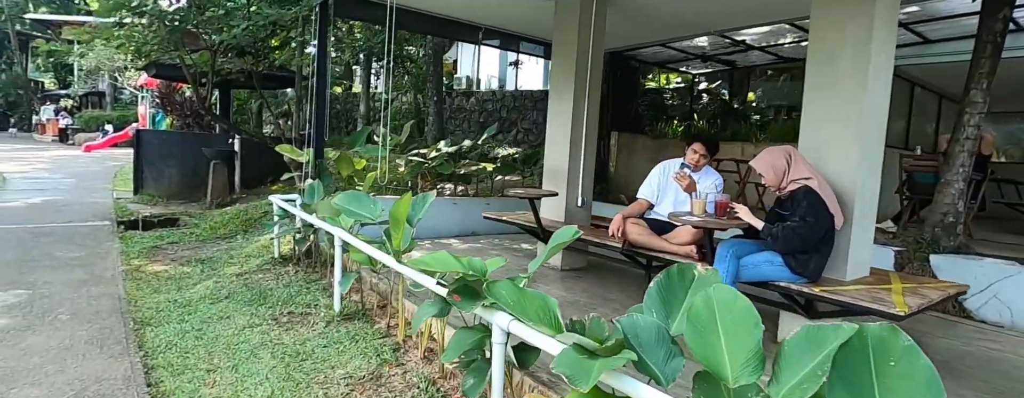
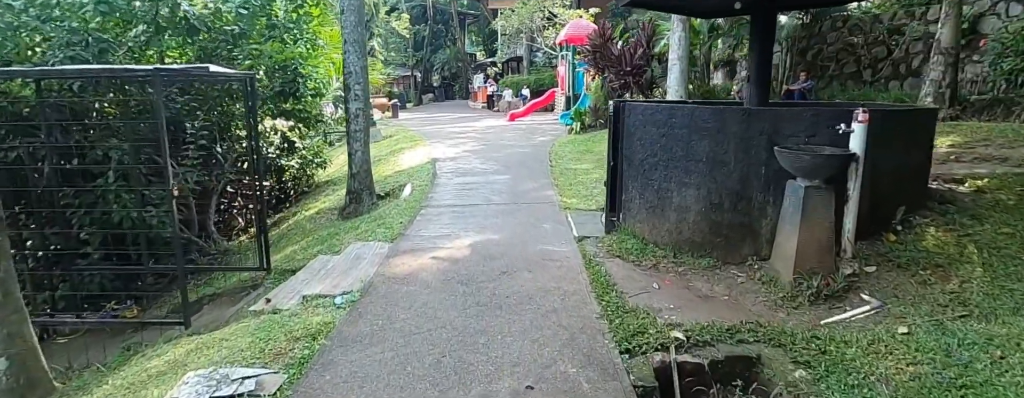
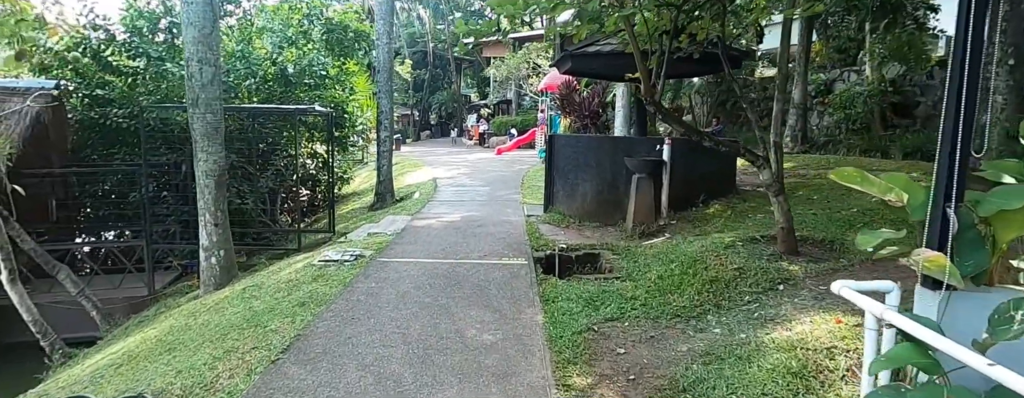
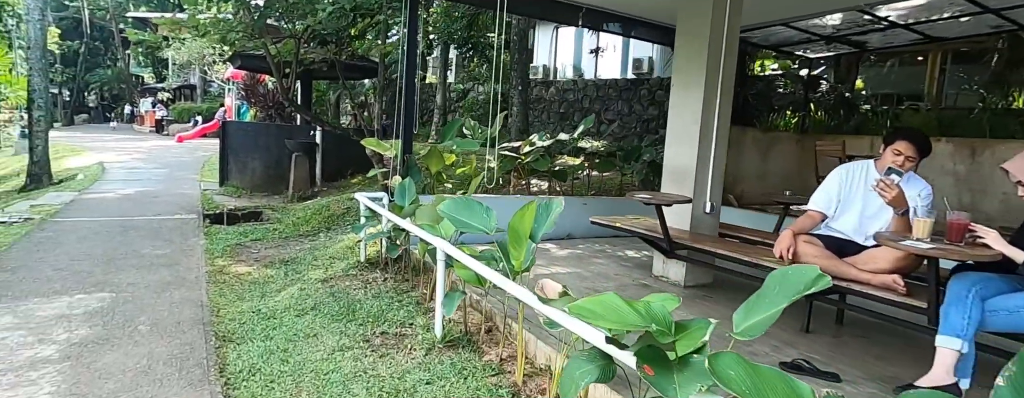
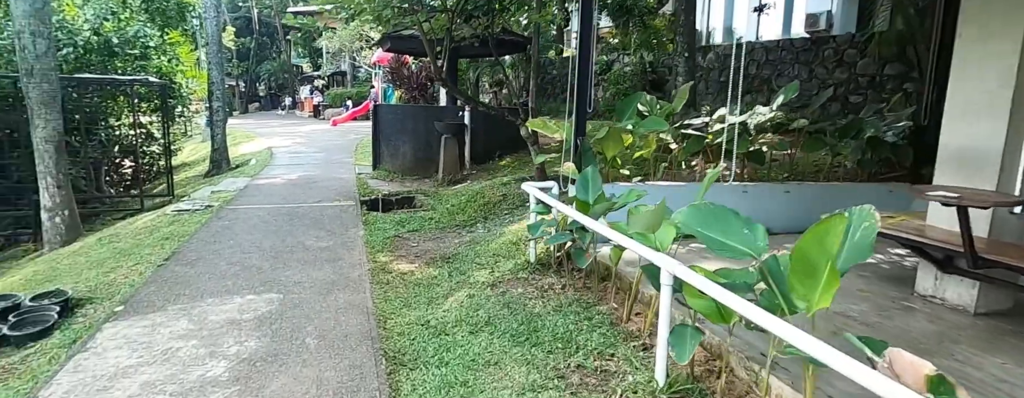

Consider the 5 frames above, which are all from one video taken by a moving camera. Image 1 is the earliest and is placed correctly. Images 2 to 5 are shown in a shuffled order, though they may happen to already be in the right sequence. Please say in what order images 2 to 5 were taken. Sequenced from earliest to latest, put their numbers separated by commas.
4, 5, 3, 2
